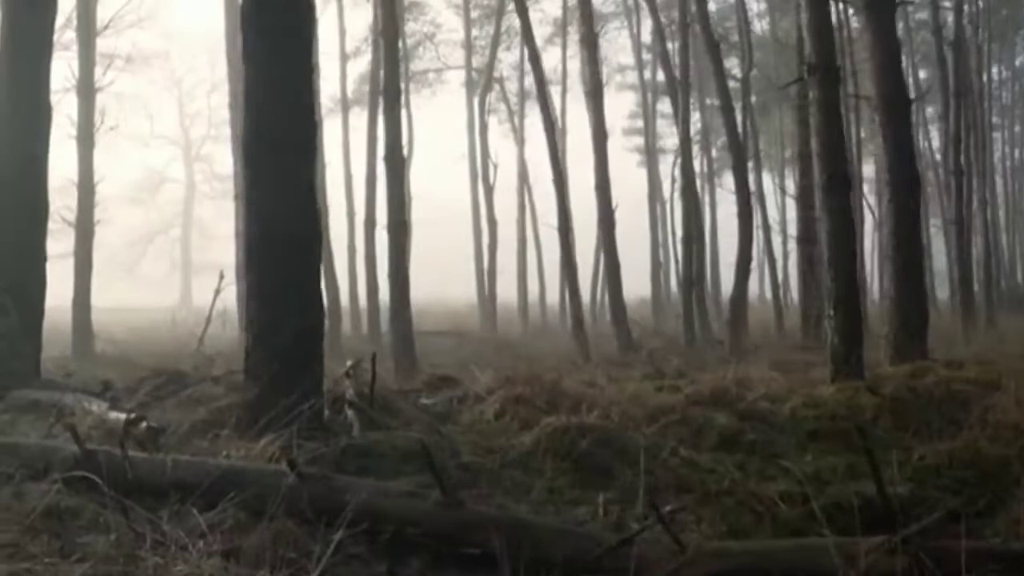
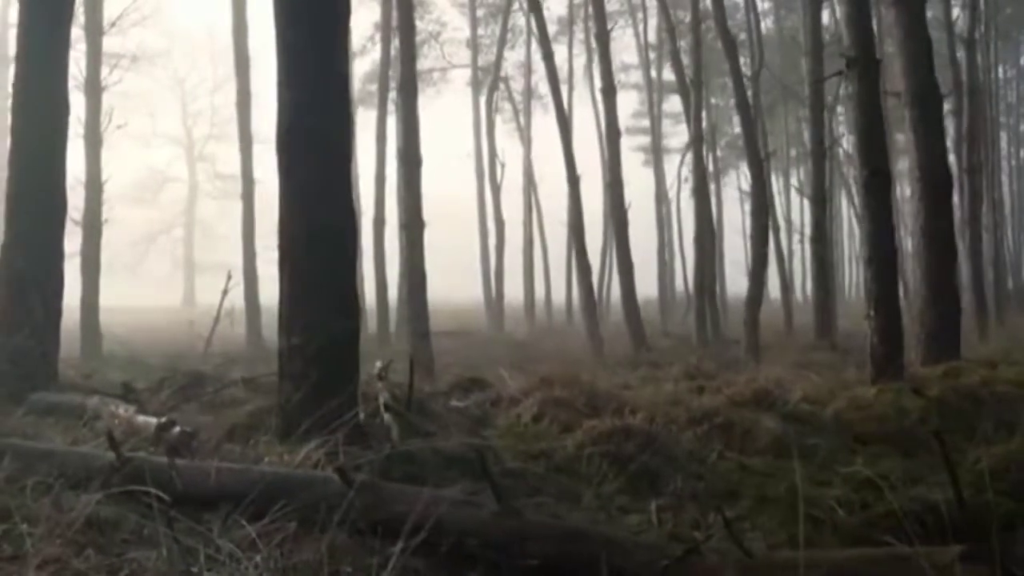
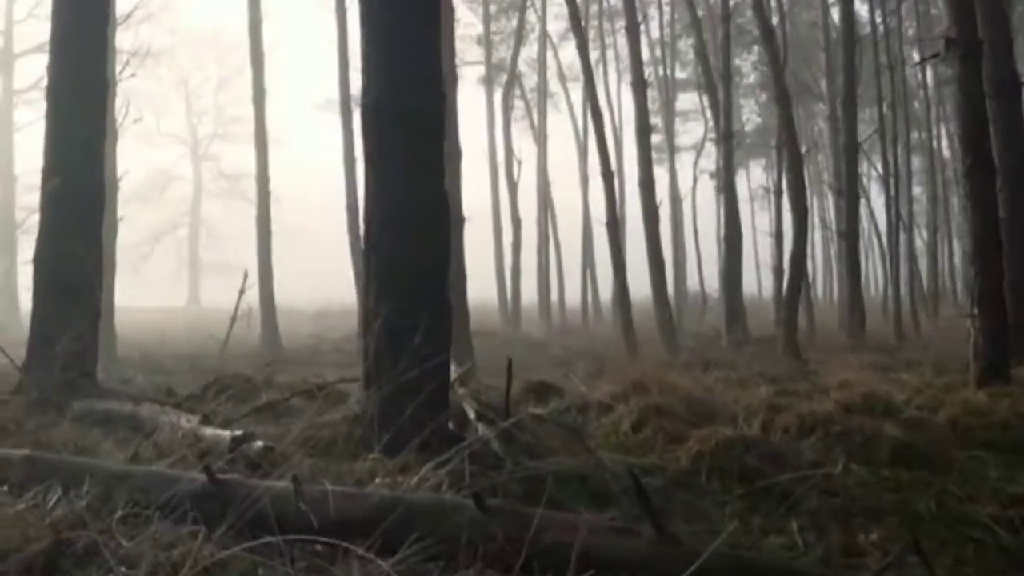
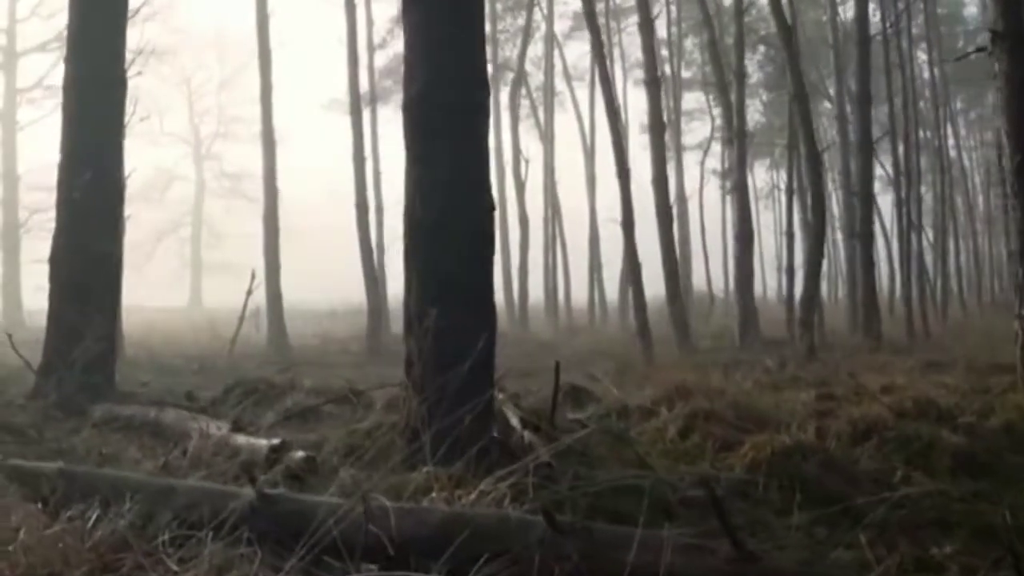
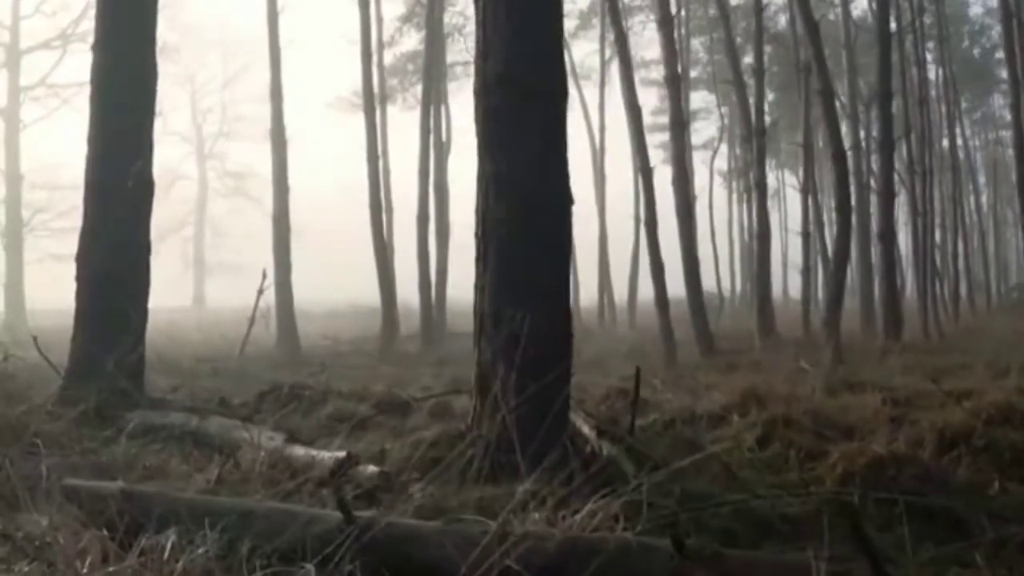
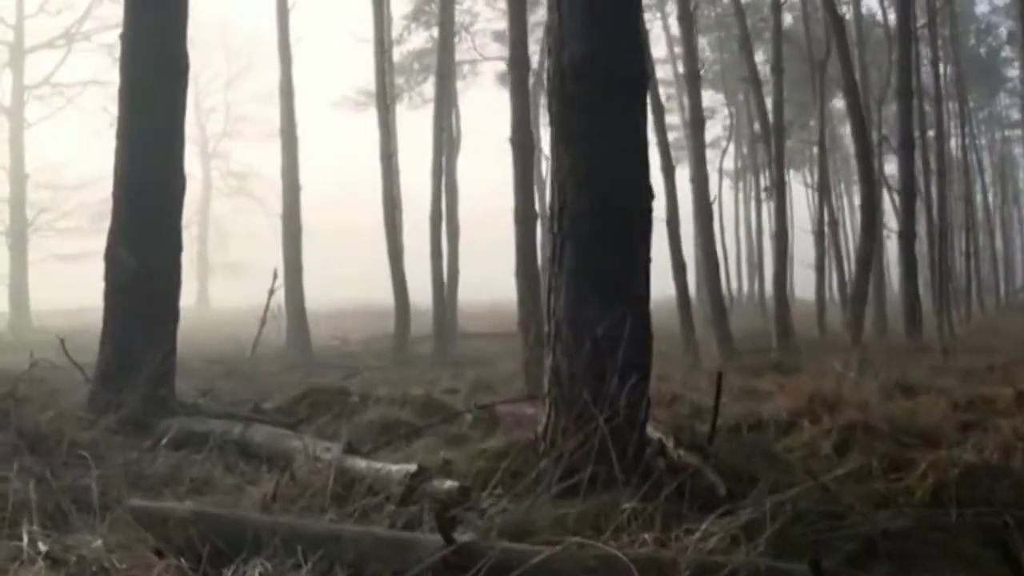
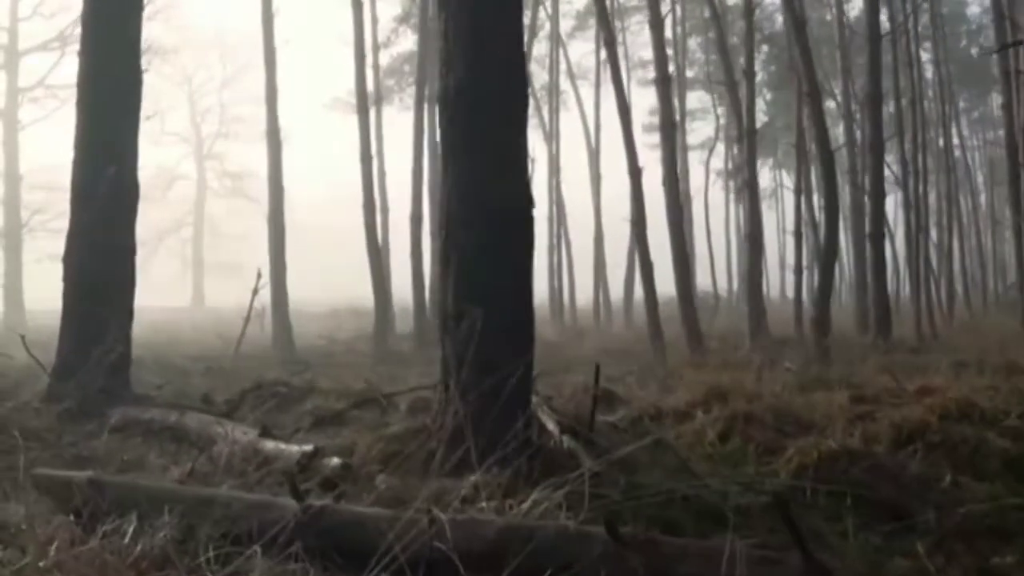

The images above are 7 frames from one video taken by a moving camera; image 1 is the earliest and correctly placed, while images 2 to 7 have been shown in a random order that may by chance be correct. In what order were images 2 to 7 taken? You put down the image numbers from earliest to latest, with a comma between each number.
2, 3, 4, 7, 5, 6
